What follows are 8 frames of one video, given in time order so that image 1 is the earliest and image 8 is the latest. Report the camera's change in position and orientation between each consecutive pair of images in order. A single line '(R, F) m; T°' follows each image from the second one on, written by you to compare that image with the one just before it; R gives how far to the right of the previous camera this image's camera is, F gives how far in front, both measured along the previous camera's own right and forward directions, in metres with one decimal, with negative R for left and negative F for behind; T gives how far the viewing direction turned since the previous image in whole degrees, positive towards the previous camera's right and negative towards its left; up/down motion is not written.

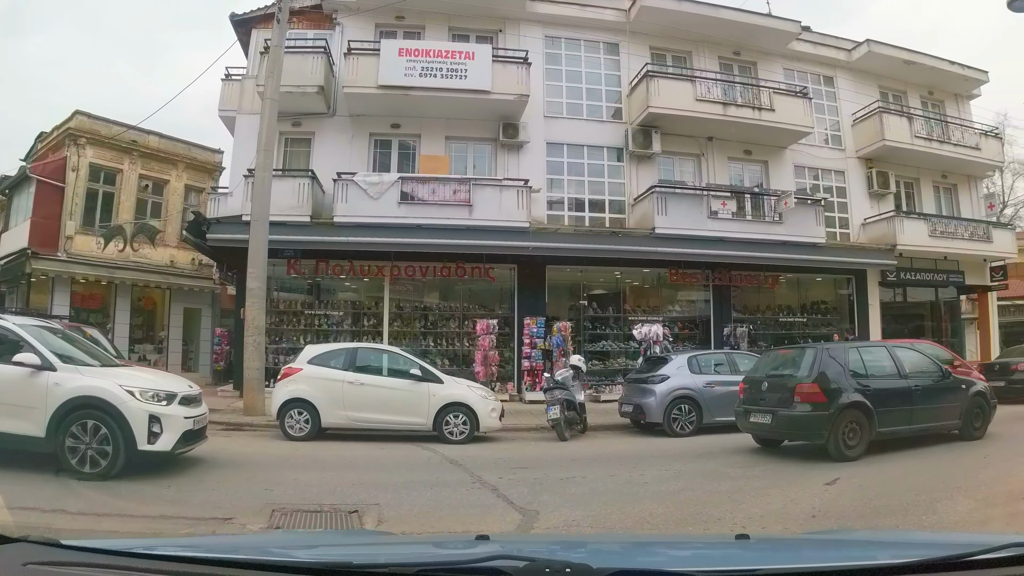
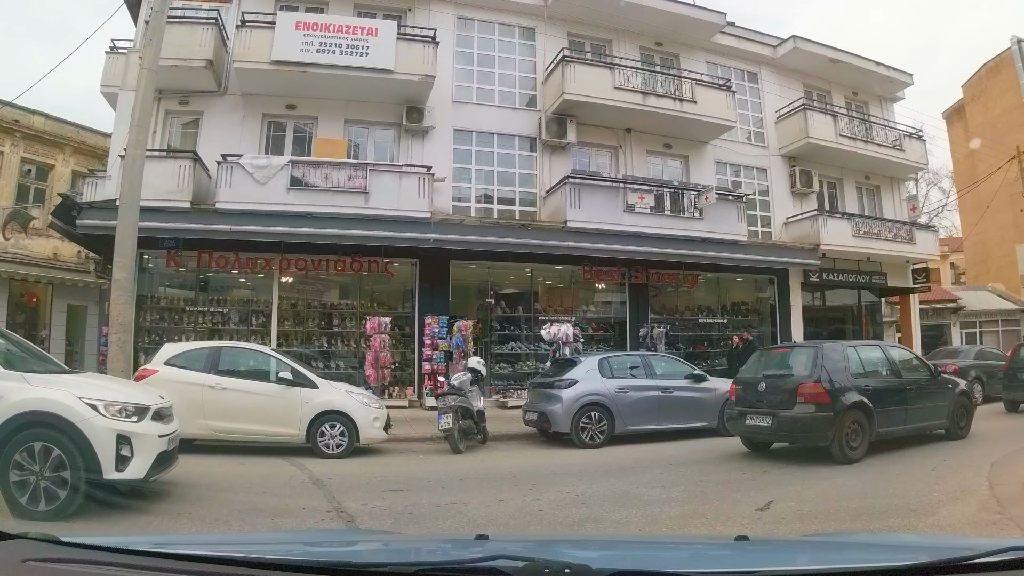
(+1.1, +1.2) m; +4°
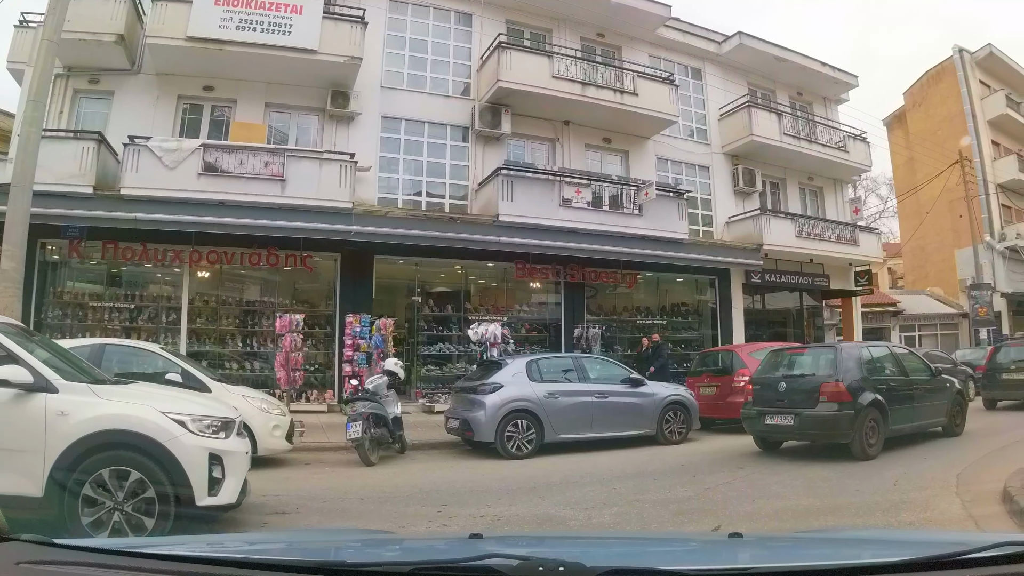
(+0.7, +0.7) m; +3°
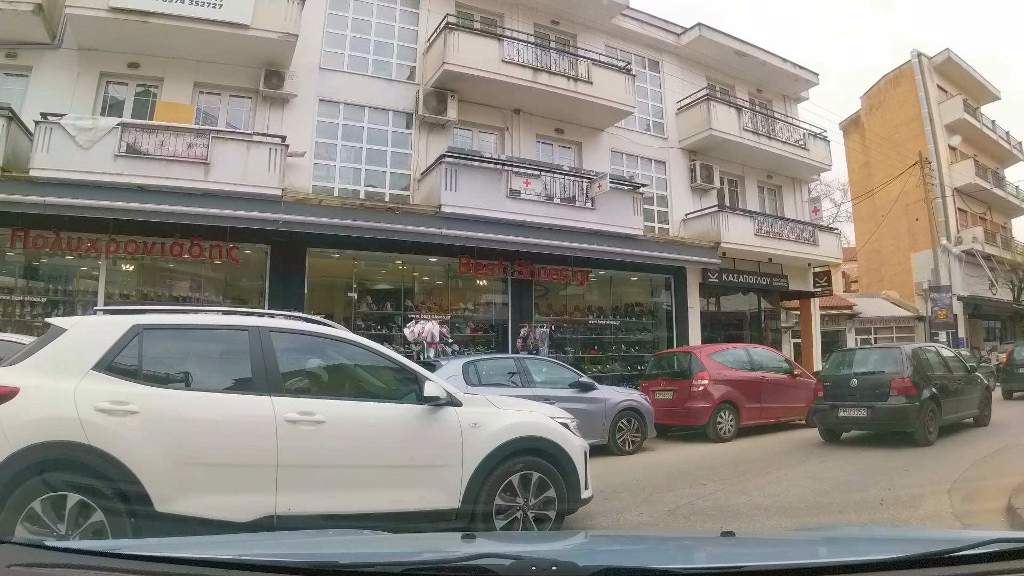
(+0.5, +0.7) m; +3°
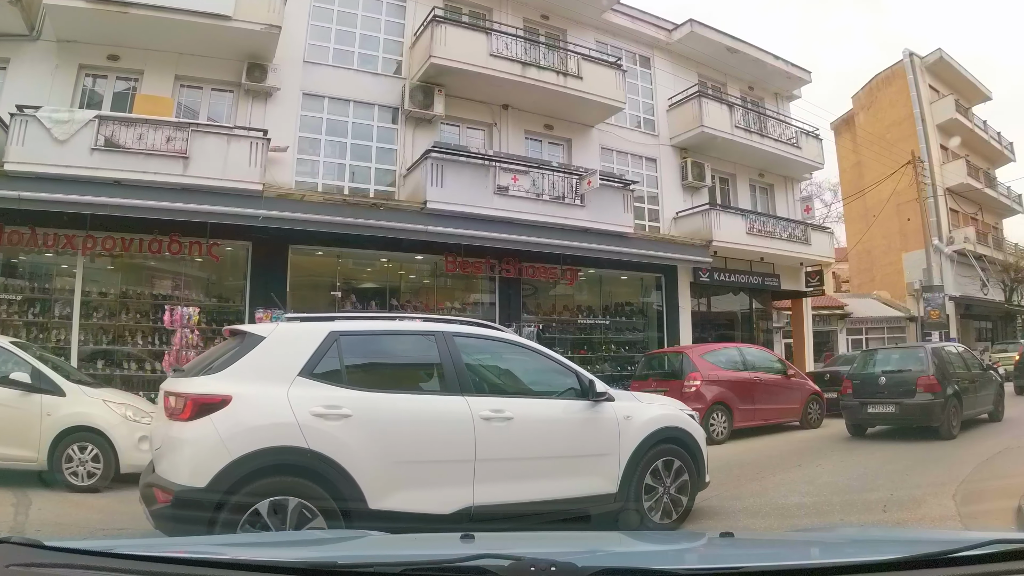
(+0.1, +0.2) m; +1°
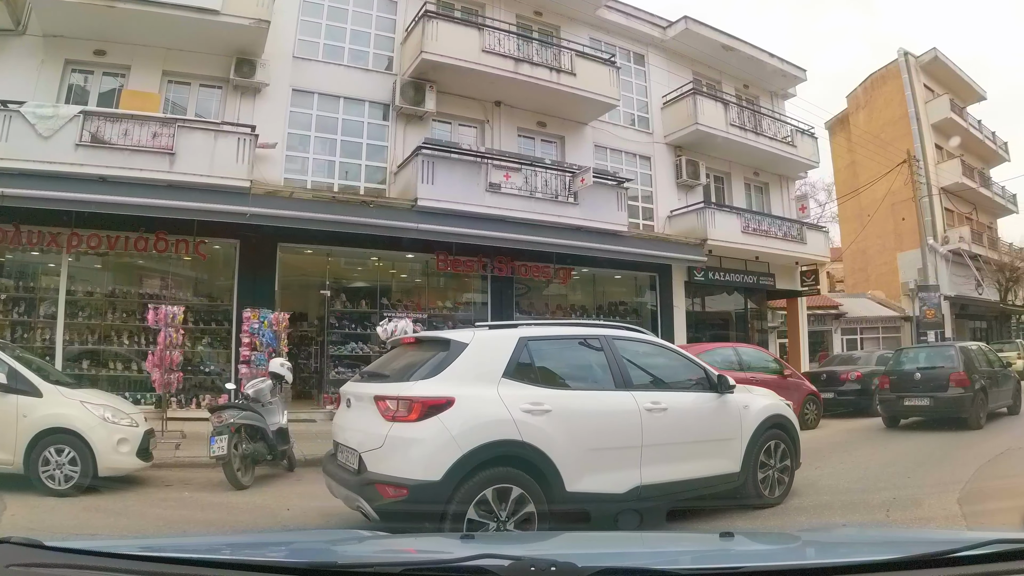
(+0.1, +0.1) m; 0°
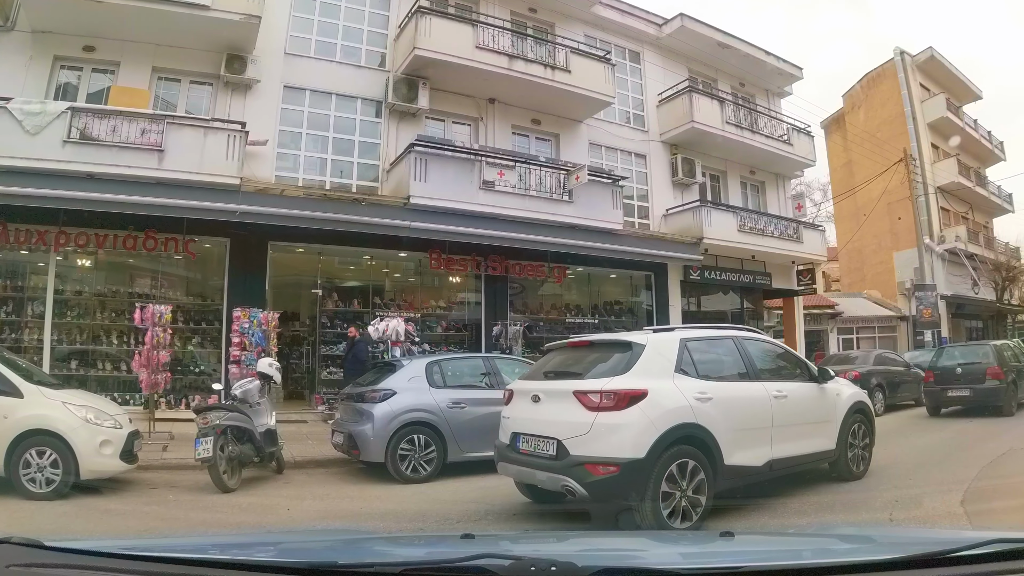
(0.0, +0.1) m; 0°
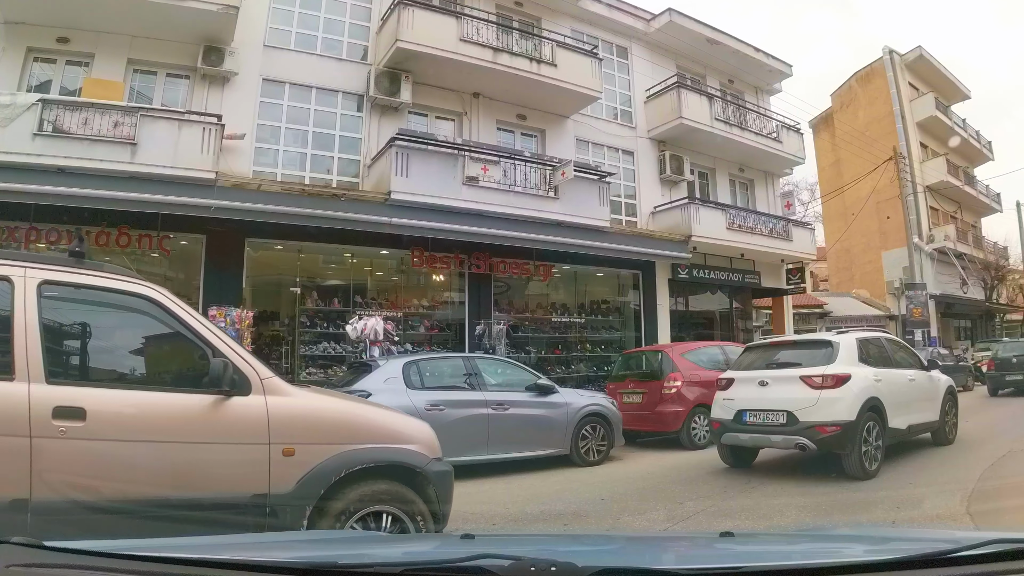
(+0.1, +0.2) m; +1°
